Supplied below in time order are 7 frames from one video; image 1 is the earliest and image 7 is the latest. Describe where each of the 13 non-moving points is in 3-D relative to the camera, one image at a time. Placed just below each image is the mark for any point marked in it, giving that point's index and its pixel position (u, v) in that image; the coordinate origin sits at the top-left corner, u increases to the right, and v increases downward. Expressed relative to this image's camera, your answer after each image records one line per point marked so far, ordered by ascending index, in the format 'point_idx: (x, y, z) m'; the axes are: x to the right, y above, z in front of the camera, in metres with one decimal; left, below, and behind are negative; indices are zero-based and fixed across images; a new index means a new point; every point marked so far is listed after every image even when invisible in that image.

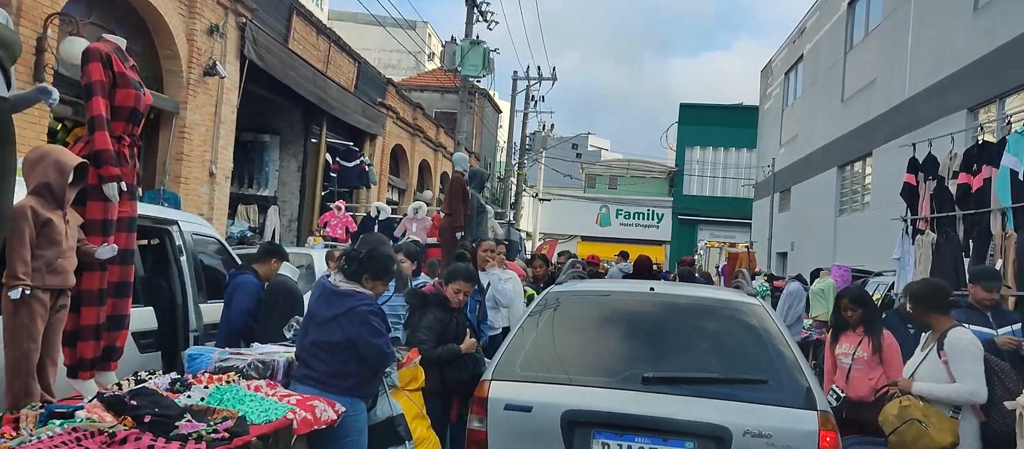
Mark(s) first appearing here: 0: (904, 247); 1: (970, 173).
0: (+4.1, -0.2, +7.4) m
1: (+4.0, +0.4, +6.2) m
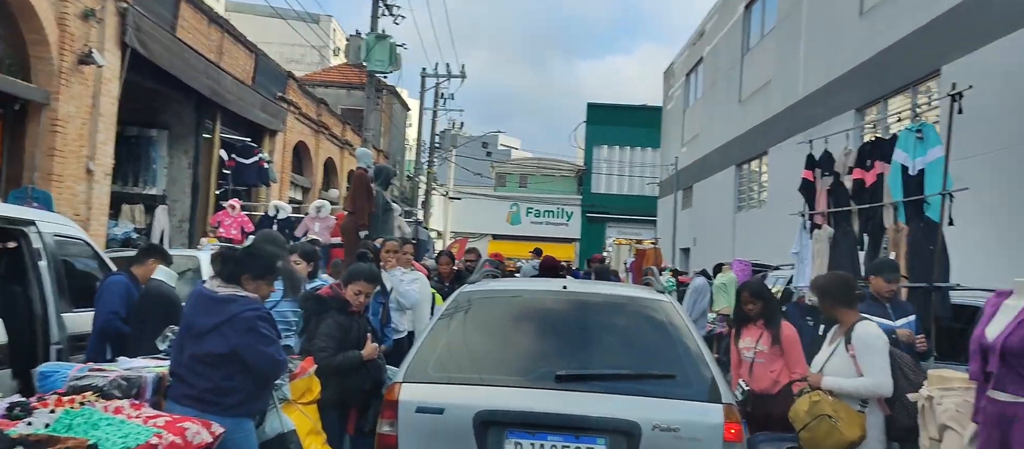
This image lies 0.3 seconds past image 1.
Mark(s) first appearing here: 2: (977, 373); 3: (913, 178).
0: (+3.1, -0.2, +7.6) m
1: (+3.2, +0.5, +6.4) m
2: (+1.9, -0.6, +2.9) m
3: (+3.1, +0.4, +5.5) m
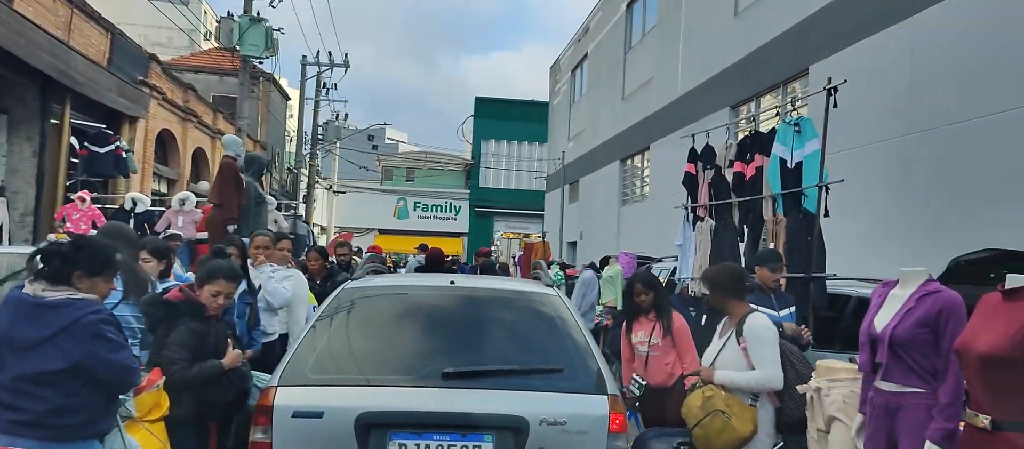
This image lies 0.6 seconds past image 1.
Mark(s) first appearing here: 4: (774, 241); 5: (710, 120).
0: (+1.9, -0.1, +7.7) m
1: (+2.1, +0.6, +6.5) m
2: (+1.5, -0.6, +2.9) m
3: (+2.2, +0.4, +5.7) m
4: (+2.2, -0.1, +5.9) m
5: (+4.1, +2.1, +14.7) m
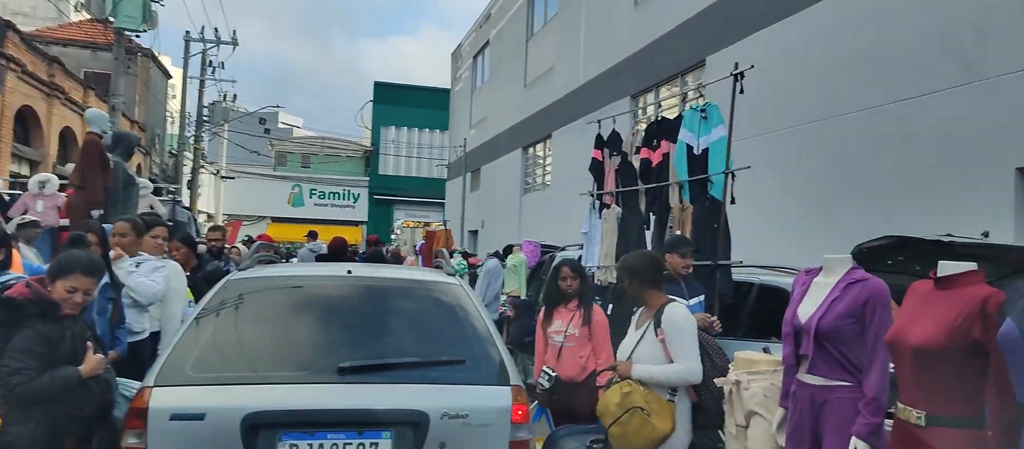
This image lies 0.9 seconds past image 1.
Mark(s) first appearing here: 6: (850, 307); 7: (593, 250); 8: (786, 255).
0: (+0.9, +0.1, +7.6) m
1: (+1.3, +0.7, +6.4) m
2: (+1.1, -0.5, +2.8) m
3: (+1.5, +0.5, +5.6) m
4: (+1.4, 0.0, +5.8) m
5: (+2.1, +2.4, +14.8) m
6: (+1.2, -0.3, +2.5) m
7: (+0.9, -0.3, +7.4) m
8: (+3.4, -0.4, +8.8) m
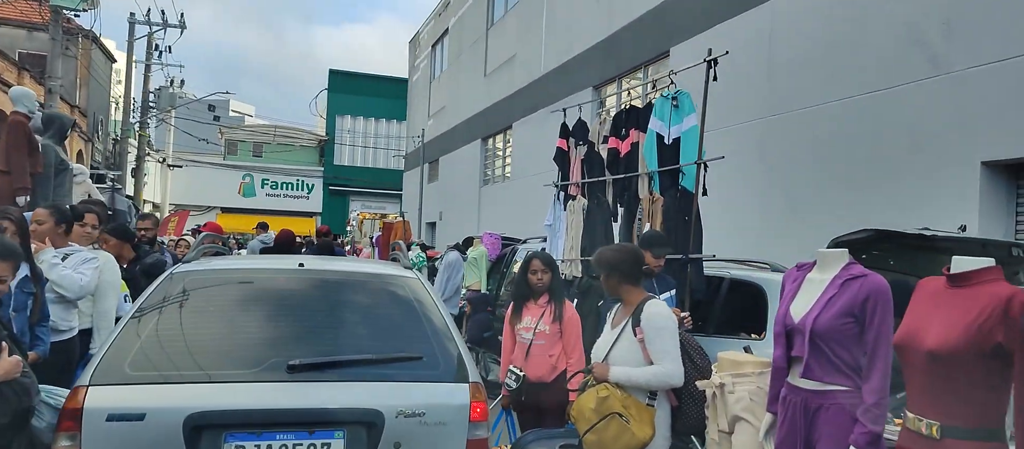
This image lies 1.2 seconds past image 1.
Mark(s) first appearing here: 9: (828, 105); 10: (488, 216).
0: (+0.5, +0.1, +7.4) m
1: (+0.9, +0.8, +6.2) m
2: (+1.0, -0.5, +2.6) m
3: (+1.2, +0.6, +5.4) m
4: (+1.1, 0.0, +5.7) m
5: (+1.2, +2.5, +14.6) m
6: (+1.1, -0.3, +2.4) m
7: (+0.5, -0.2, +7.2) m
8: (+2.9, -0.3, +8.7) m
9: (+3.4, +1.3, +7.6) m
10: (-0.7, +0.2, +19.7) m
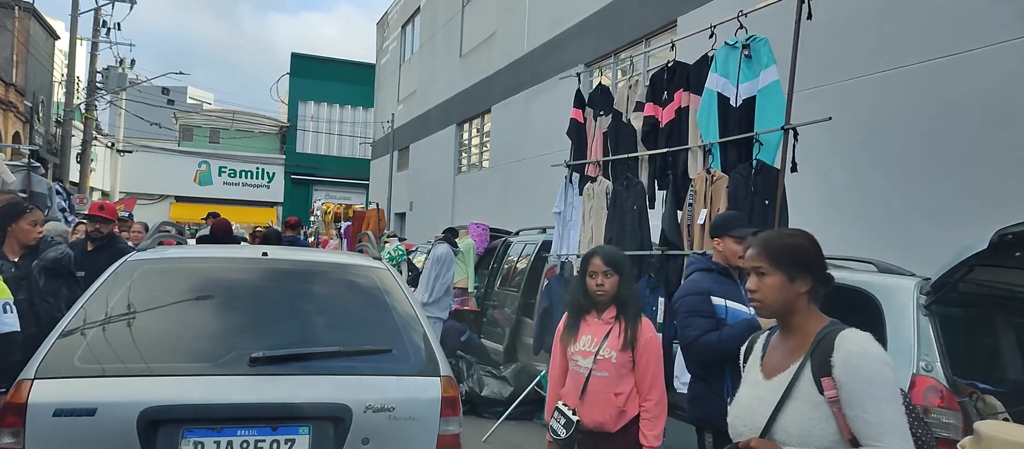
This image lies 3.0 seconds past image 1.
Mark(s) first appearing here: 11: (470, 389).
0: (+0.5, +0.2, +6.1) m
1: (+1.0, +0.8, +4.9) m
2: (+1.2, -0.4, +1.4) m
3: (+1.3, +0.7, +4.2) m
4: (+1.2, +0.1, +4.4) m
5: (+0.9, +2.7, +13.3) m
6: (+1.4, -0.2, +1.1) m
7: (+0.5, -0.1, +6.0) m
8: (+2.9, -0.2, +7.6) m
9: (+3.4, +1.4, +6.5) m
10: (-1.2, +0.5, +18.3) m
11: (-0.4, -1.6, +6.8) m
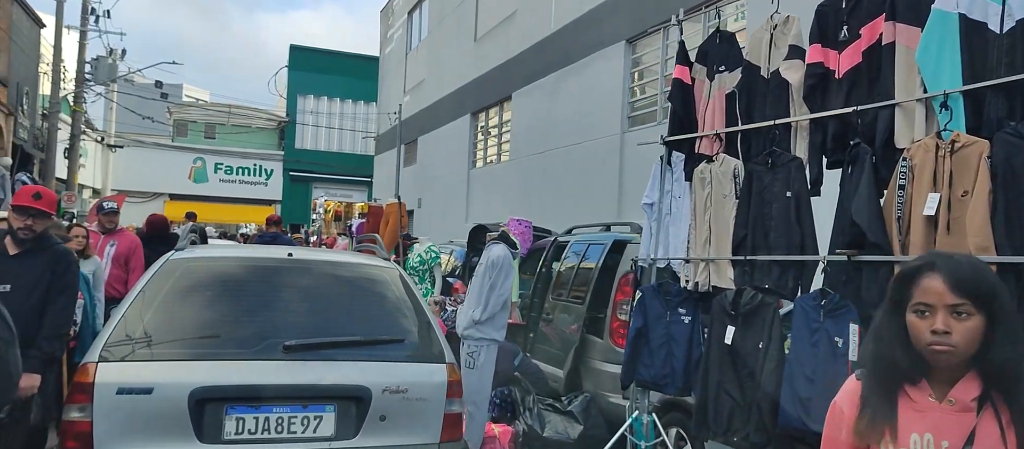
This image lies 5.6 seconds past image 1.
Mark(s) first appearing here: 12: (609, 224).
0: (+1.0, +0.3, +4.6) m
1: (+1.6, +0.9, +3.5) m
2: (+1.8, -0.4, -0.1) m
3: (+1.9, +0.7, +2.7) m
4: (+1.8, +0.1, +3.0) m
5: (+1.4, +2.8, +11.8) m
6: (+1.9, -0.2, -0.3) m
7: (+1.0, -0.1, +4.5) m
8: (+3.4, -0.1, +6.1) m
9: (+4.0, +1.4, +5.0) m
10: (-0.8, +0.5, +16.9) m
11: (+0.1, -1.5, +5.3) m
12: (+0.9, 0.0, +6.5) m
